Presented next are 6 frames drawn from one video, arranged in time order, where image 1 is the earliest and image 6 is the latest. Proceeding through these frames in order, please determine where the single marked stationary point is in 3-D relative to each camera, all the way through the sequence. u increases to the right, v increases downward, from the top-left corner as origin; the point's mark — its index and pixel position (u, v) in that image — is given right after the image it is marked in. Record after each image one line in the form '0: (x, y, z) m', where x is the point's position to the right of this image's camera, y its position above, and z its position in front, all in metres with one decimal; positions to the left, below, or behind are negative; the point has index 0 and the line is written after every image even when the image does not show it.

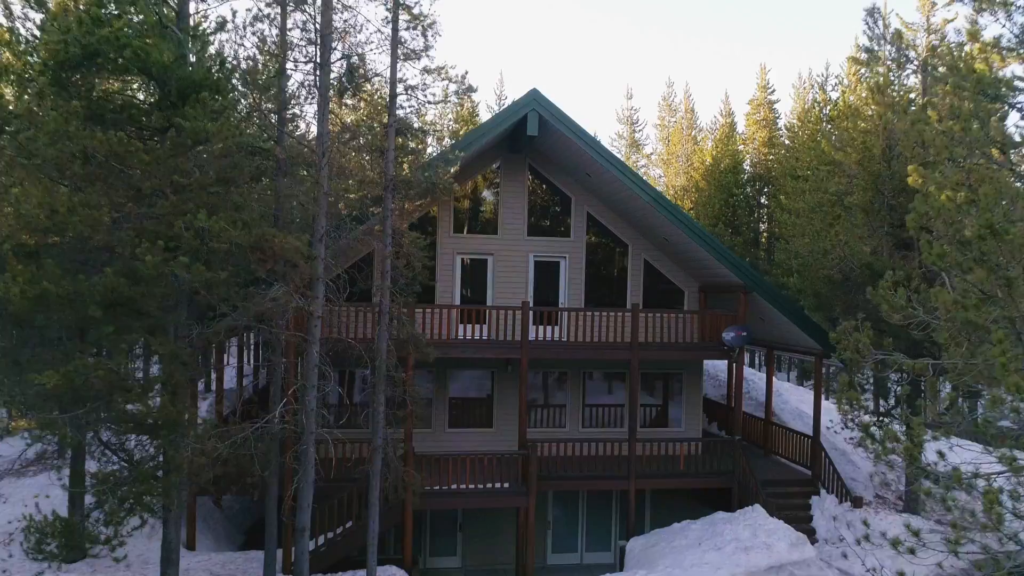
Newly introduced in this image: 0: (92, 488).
0: (-4.6, -2.2, +8.4) m
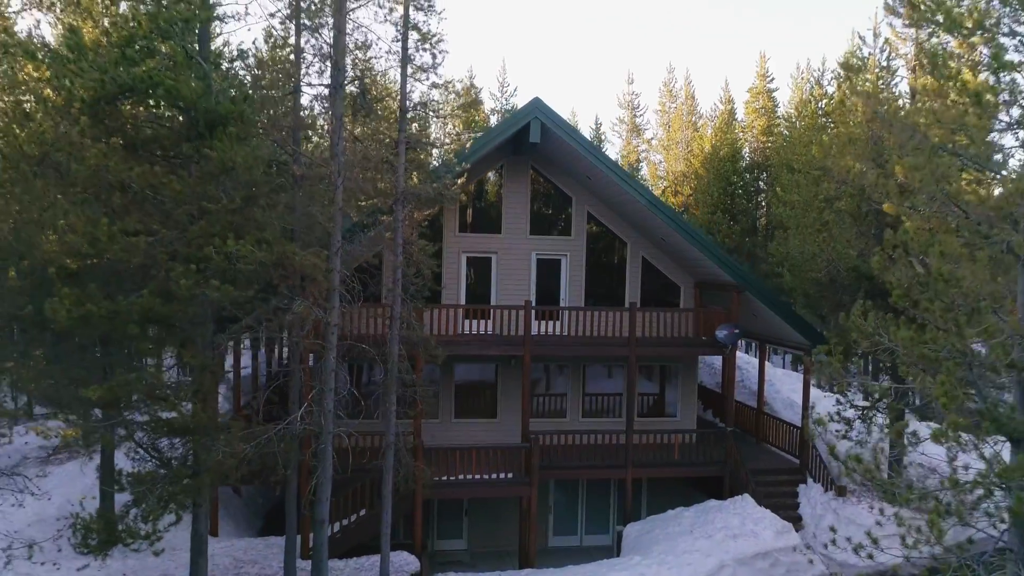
0: (-4.5, -2.4, +9.1) m
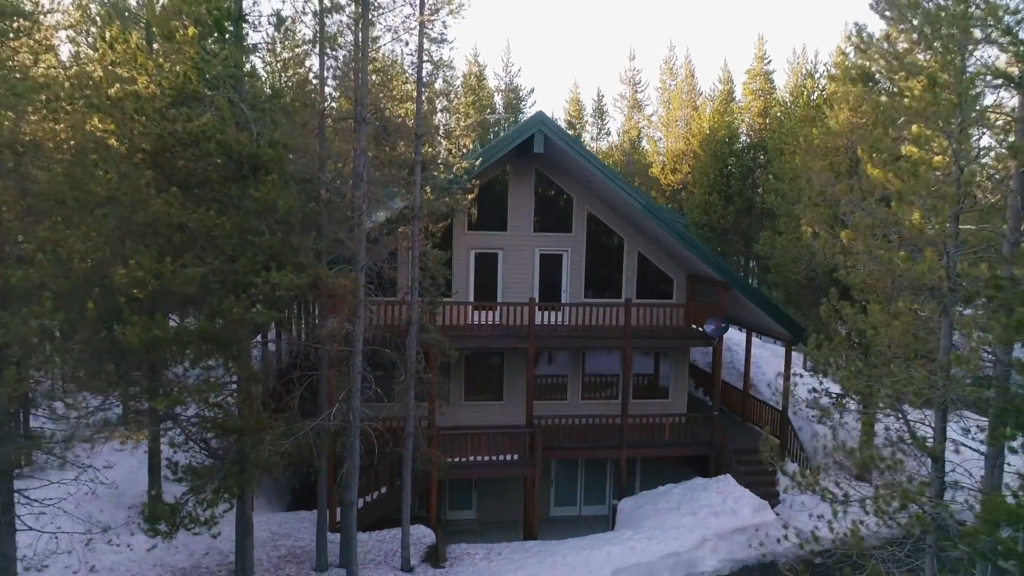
0: (-4.4, -2.6, +10.5) m
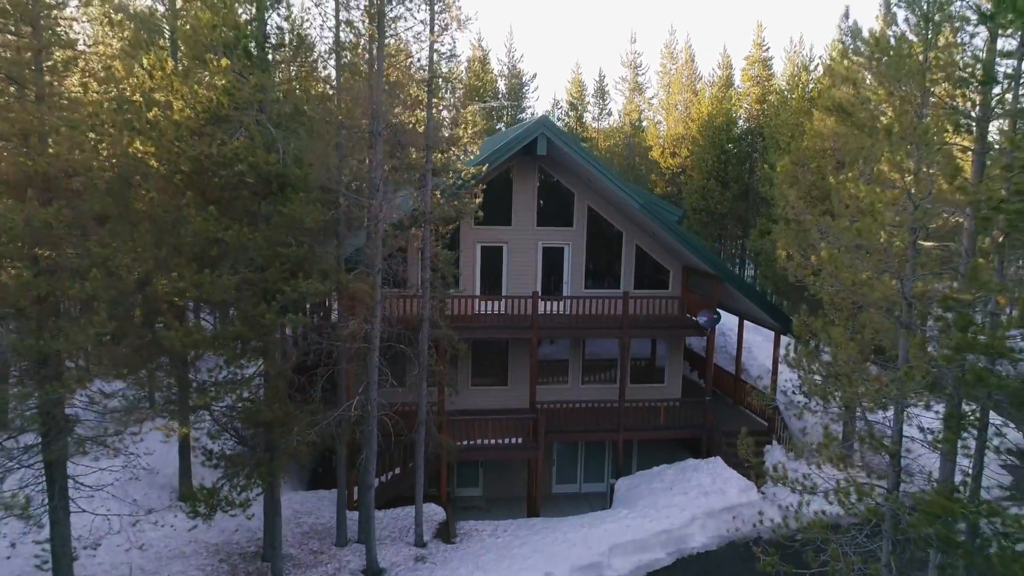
0: (-4.3, -2.7, +11.6) m
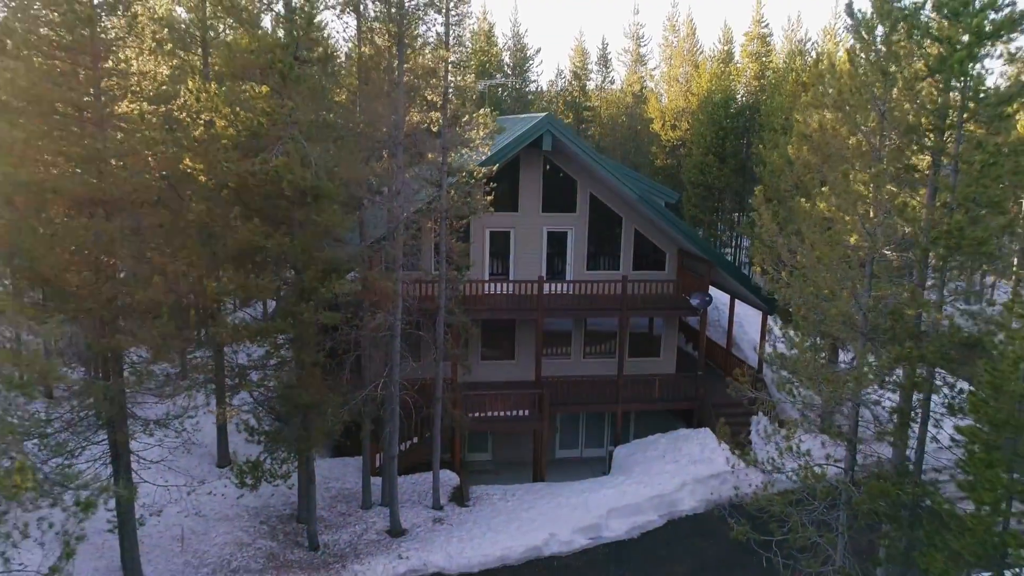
0: (-4.2, -2.6, +13.1) m
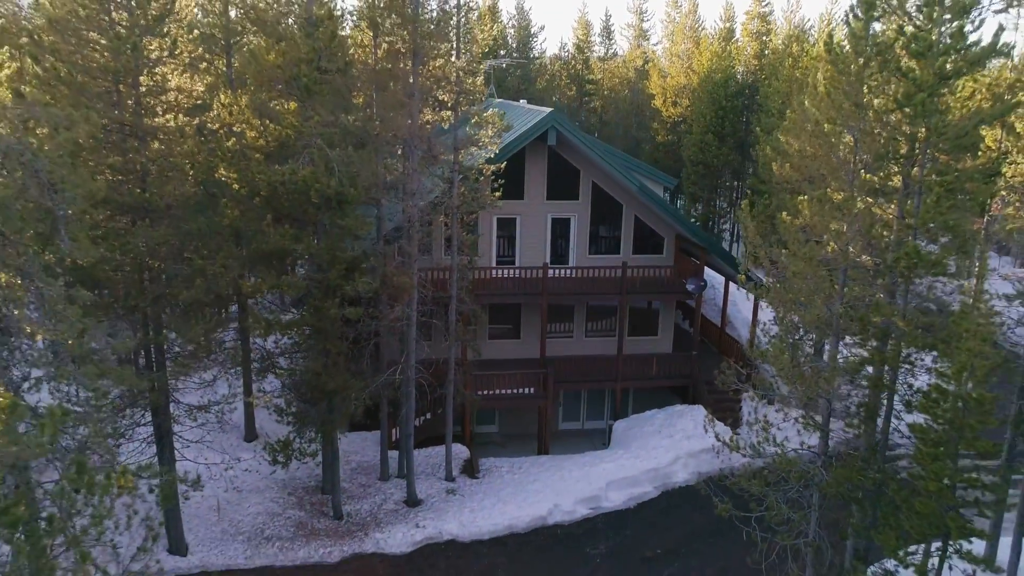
0: (-4.0, -2.5, +14.3) m
